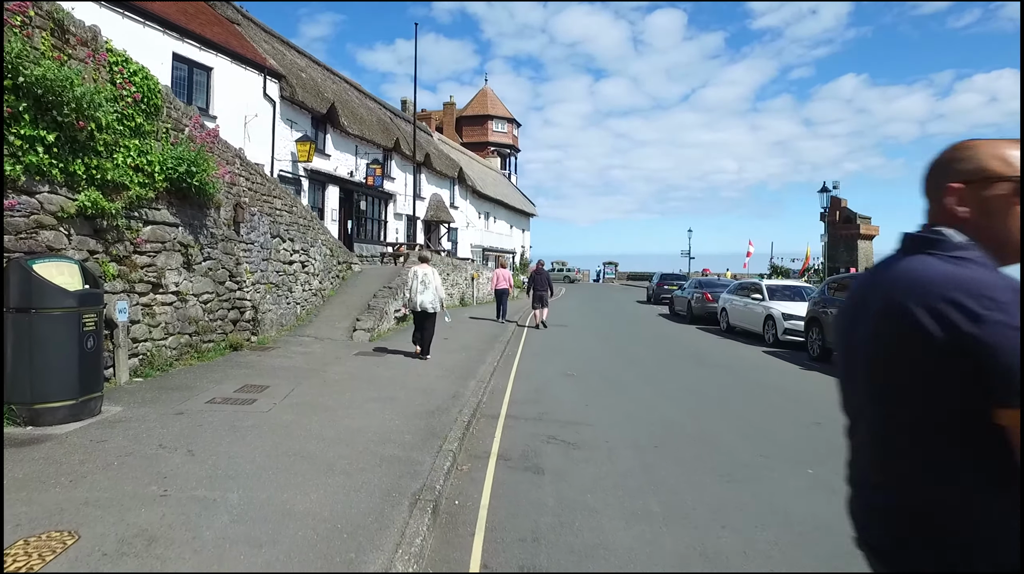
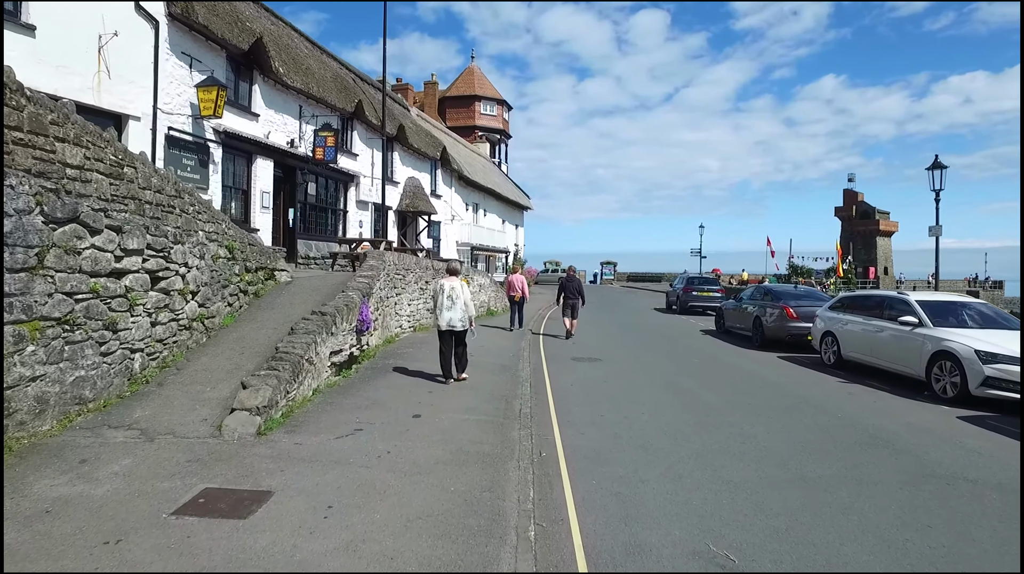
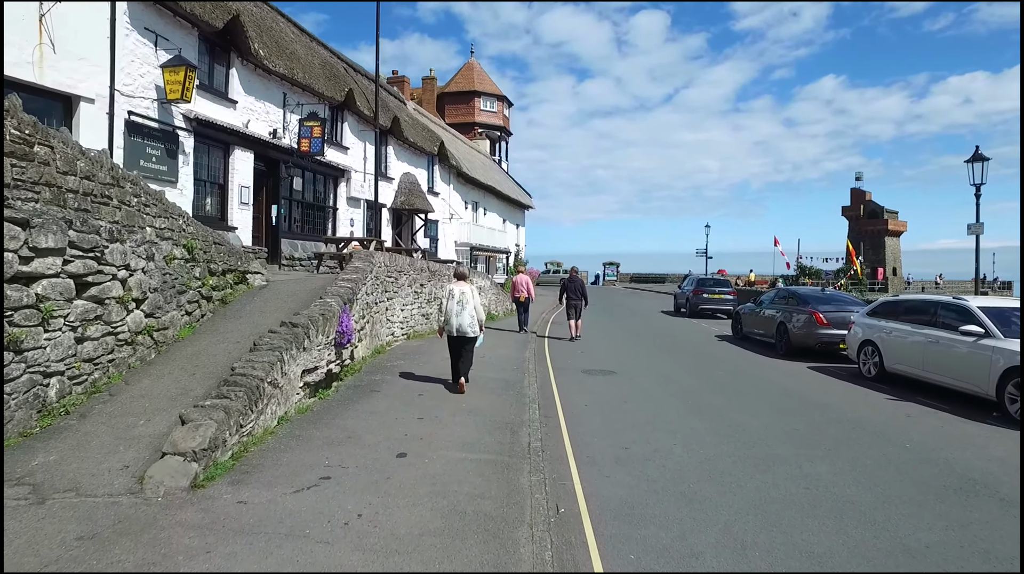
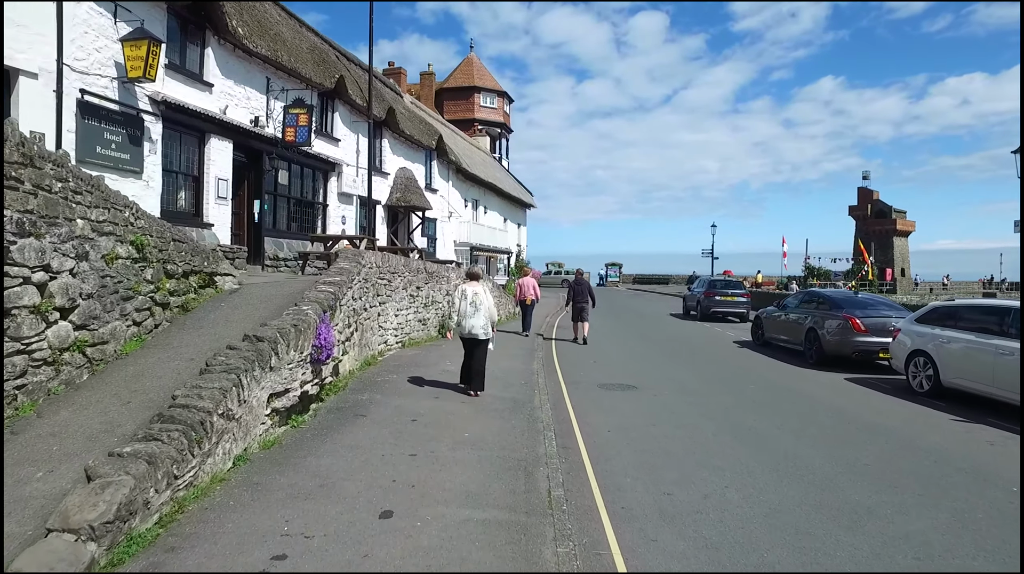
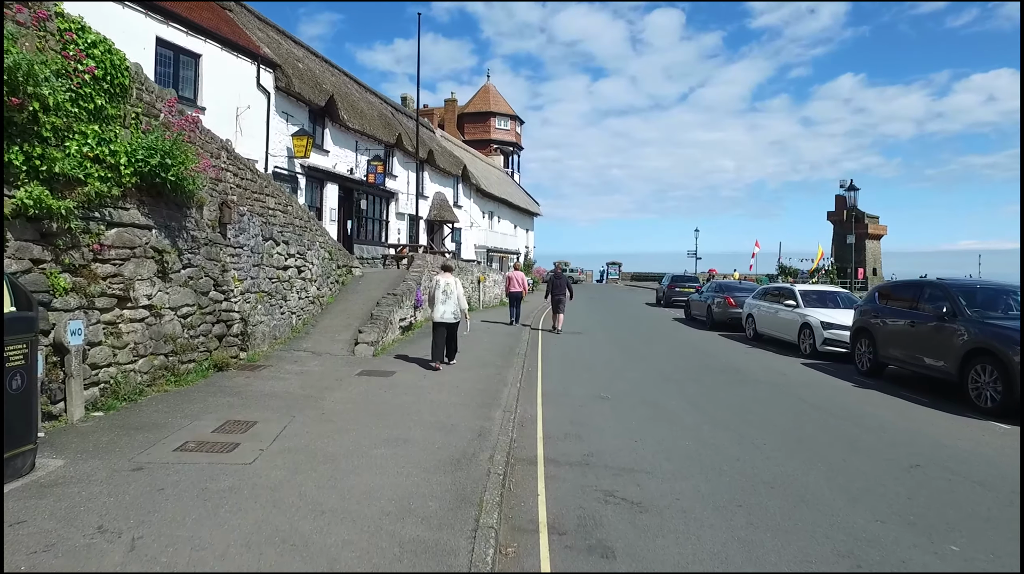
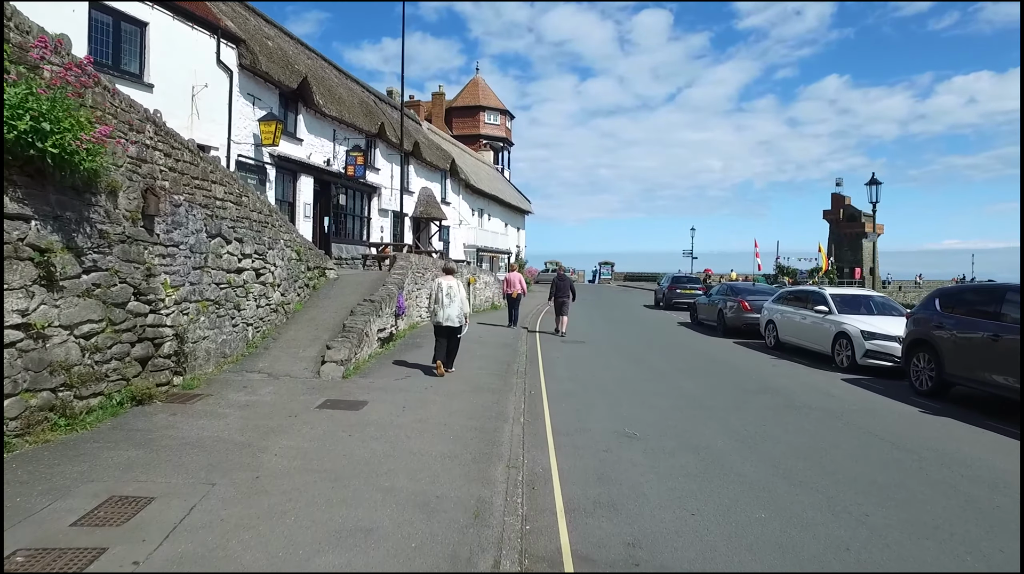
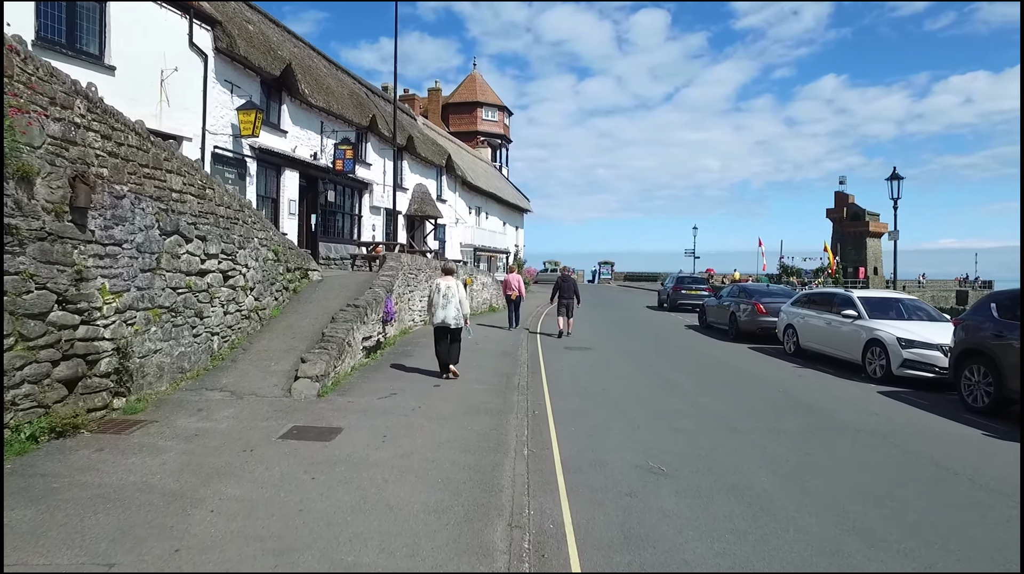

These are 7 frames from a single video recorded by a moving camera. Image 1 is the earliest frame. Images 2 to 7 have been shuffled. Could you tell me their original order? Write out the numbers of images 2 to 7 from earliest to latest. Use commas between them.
5, 6, 7, 2, 3, 4
